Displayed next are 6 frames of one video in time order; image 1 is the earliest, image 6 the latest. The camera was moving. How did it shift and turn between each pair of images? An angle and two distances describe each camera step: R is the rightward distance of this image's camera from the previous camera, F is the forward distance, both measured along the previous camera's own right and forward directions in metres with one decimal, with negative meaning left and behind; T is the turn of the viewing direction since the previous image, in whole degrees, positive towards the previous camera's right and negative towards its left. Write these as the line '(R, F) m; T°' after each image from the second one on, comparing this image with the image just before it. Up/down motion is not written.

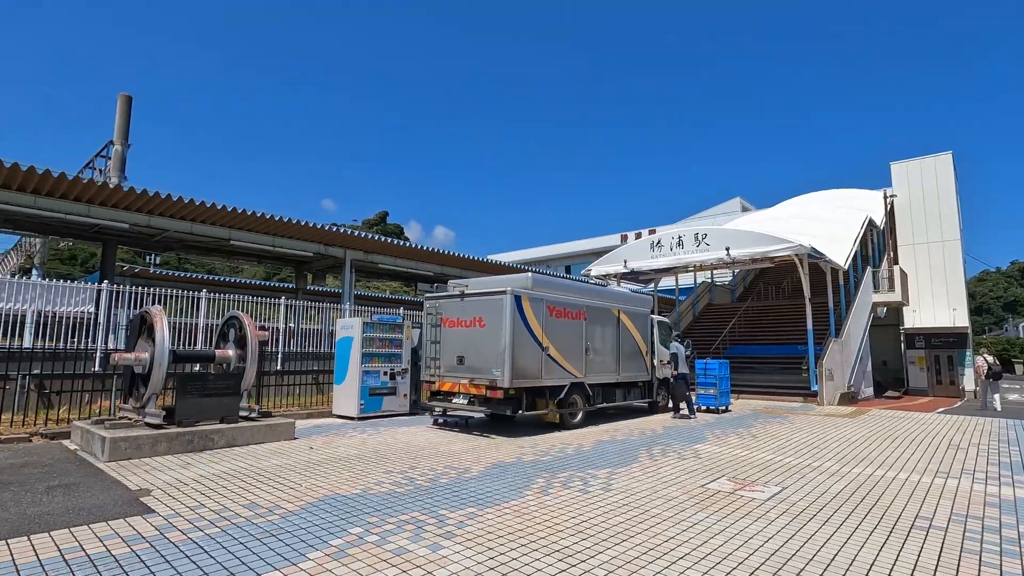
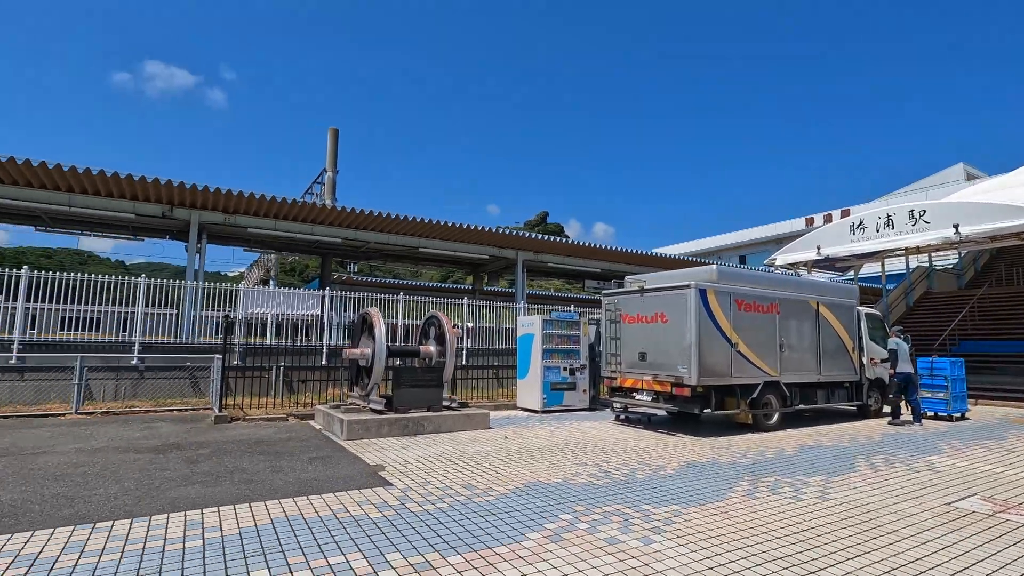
(-0.3, -0.1) m; -17°
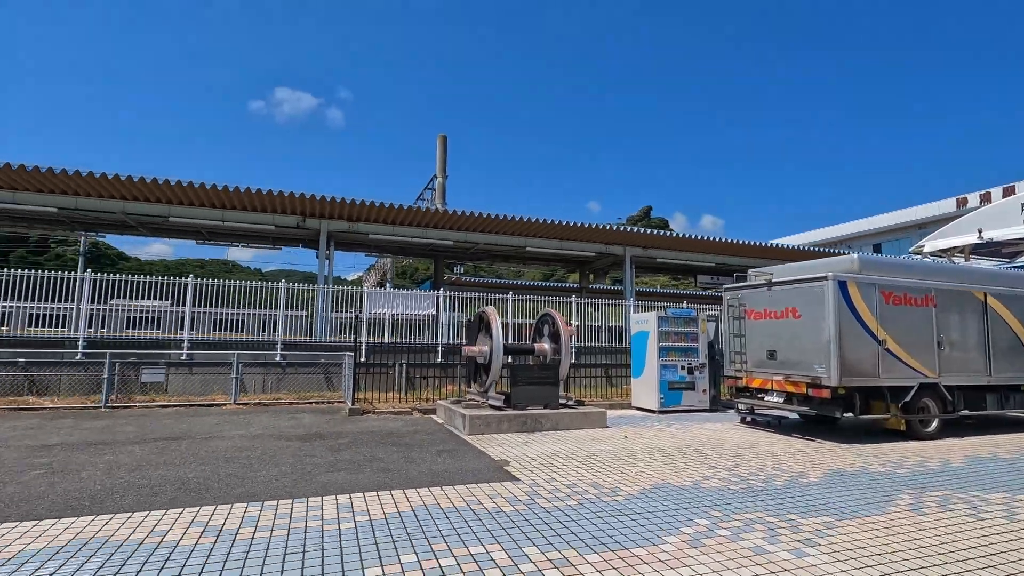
(-0.2, 0.0) m; -11°
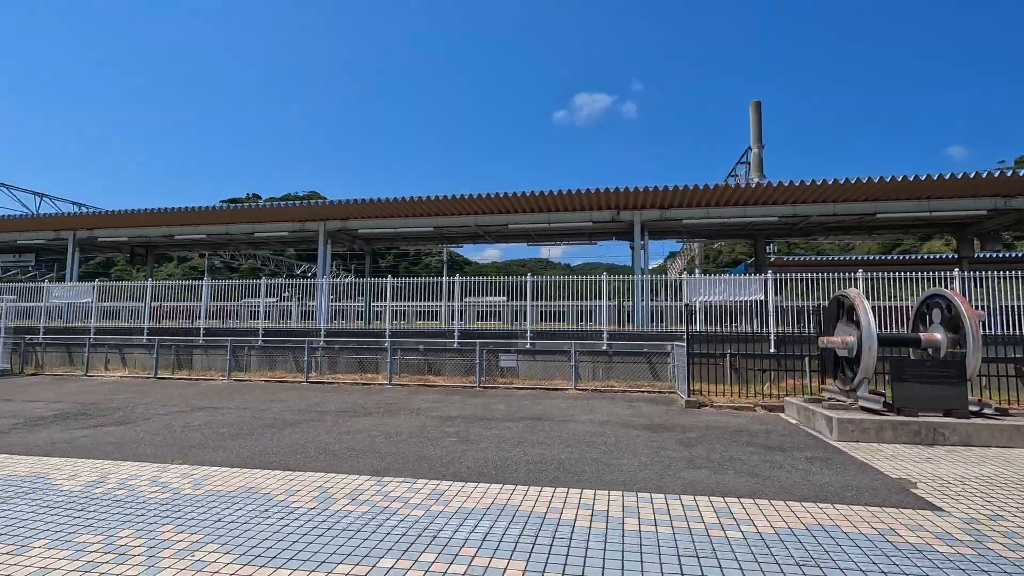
(-0.5, +0.1) m; -31°
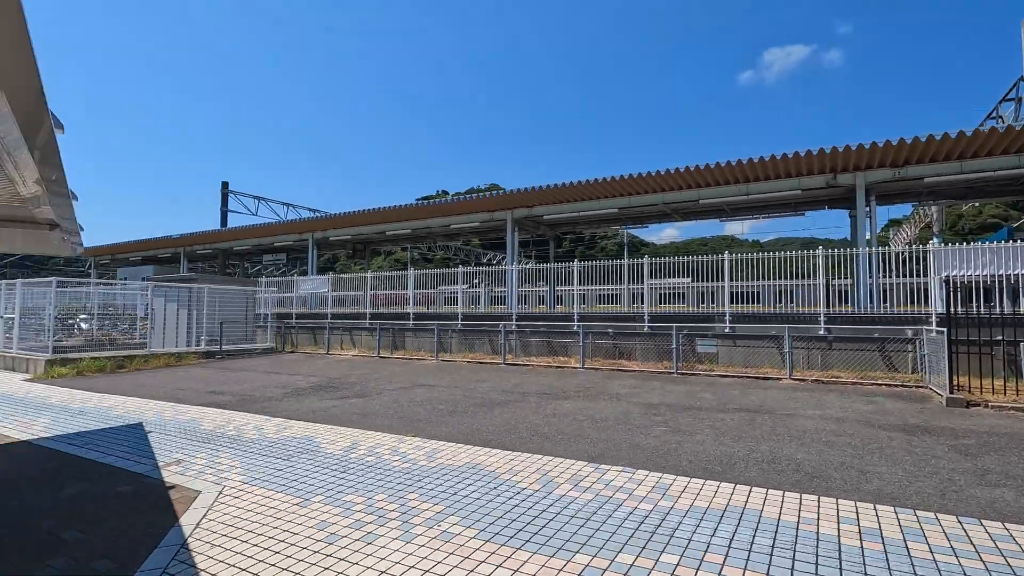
(-0.4, +0.2) m; -19°
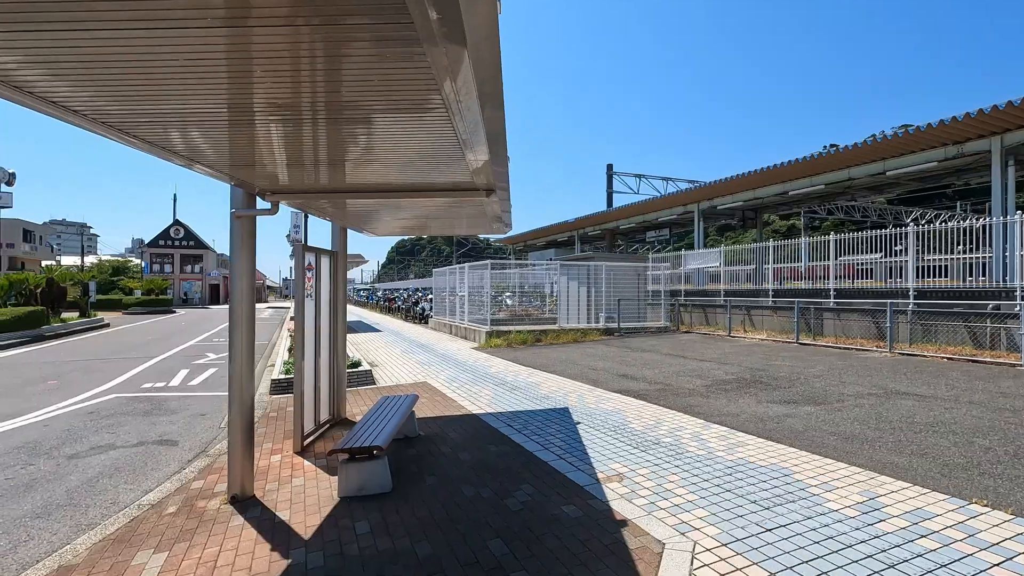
(-1.4, +1.6) m; -38°
